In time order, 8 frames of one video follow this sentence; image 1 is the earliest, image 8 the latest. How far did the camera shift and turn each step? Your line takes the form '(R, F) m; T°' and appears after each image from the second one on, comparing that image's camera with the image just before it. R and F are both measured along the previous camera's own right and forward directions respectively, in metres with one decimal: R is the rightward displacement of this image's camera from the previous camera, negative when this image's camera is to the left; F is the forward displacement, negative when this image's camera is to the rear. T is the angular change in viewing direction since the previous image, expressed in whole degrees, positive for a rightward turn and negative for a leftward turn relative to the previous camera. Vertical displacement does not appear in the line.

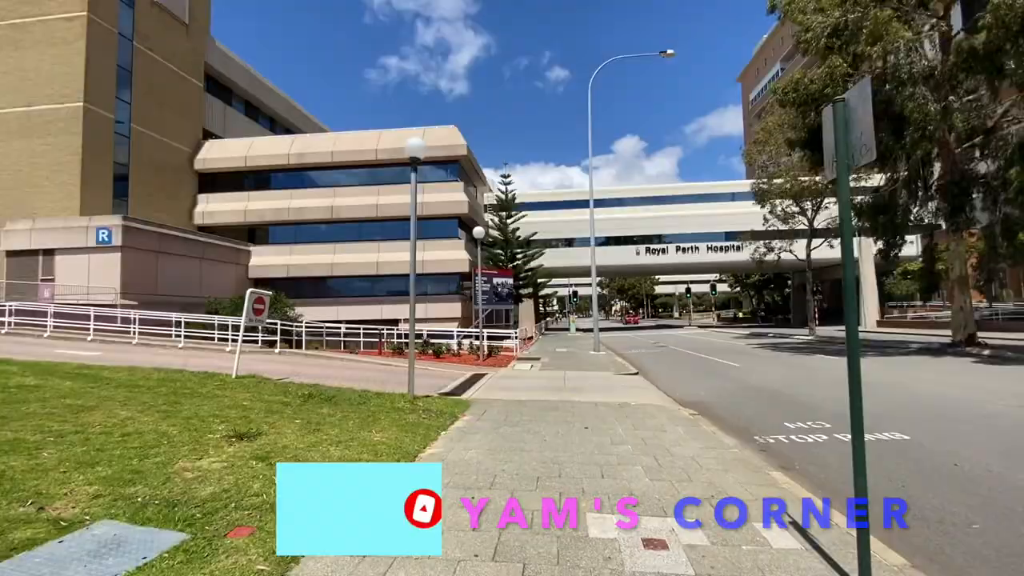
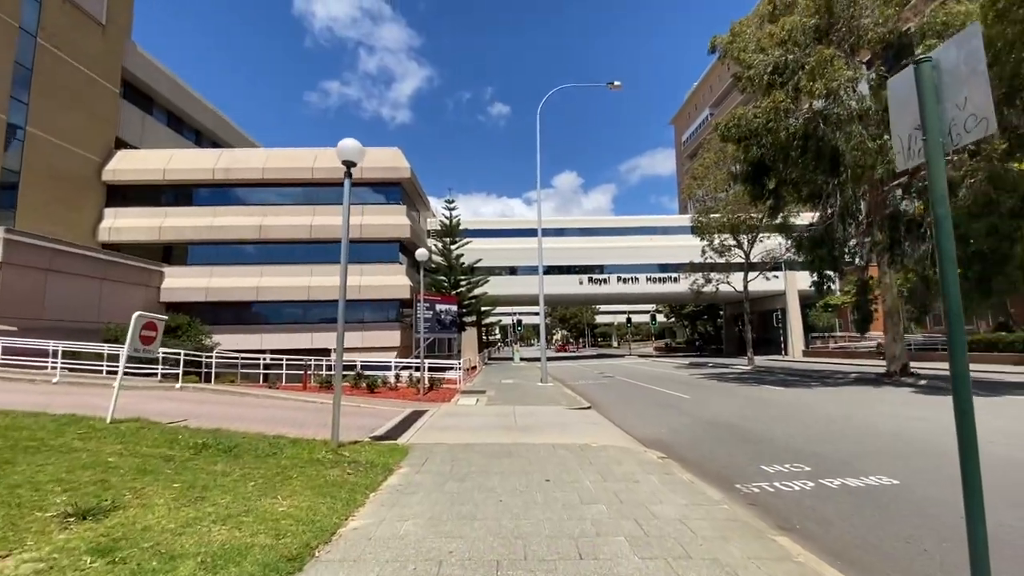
(-0.1, +1.2) m; +7°
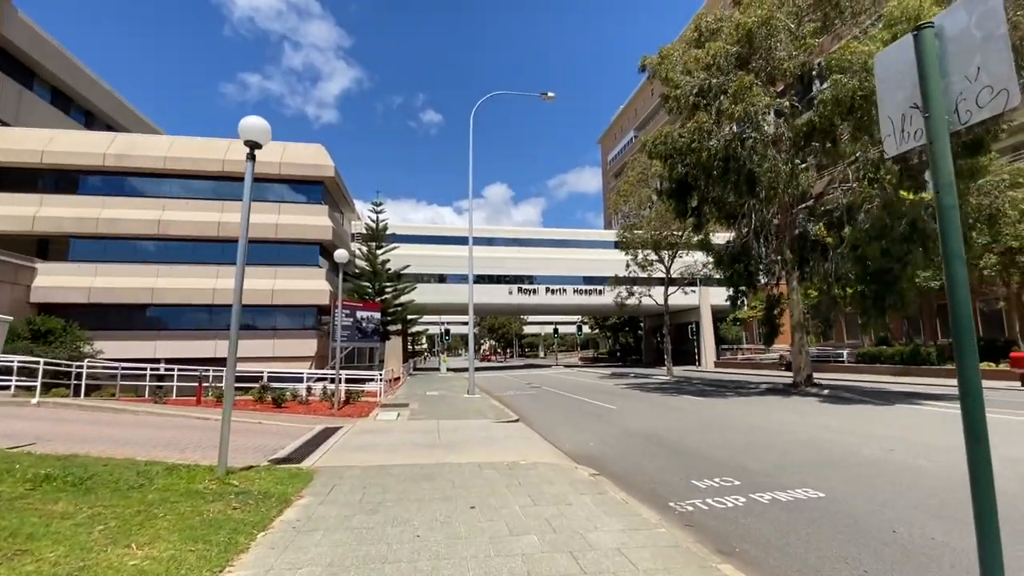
(0.0, +0.7) m; +8°
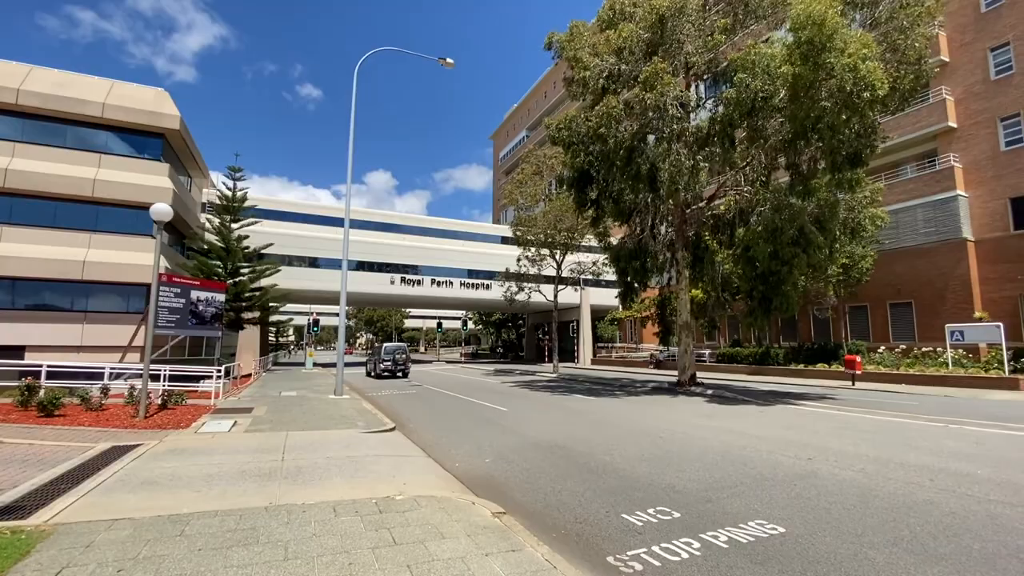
(0.0, +2.3) m; +14°
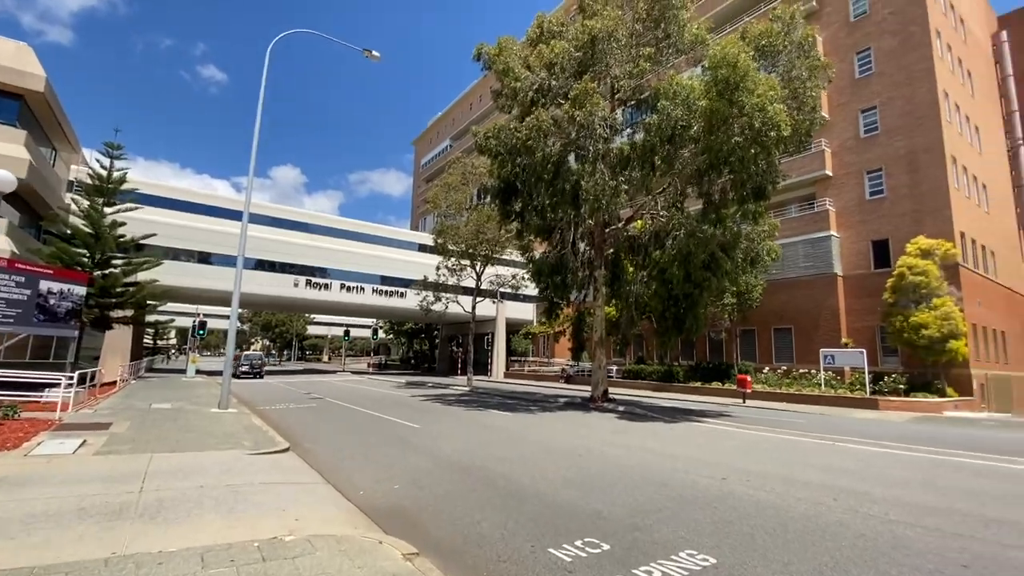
(-0.2, +0.7) m; +10°
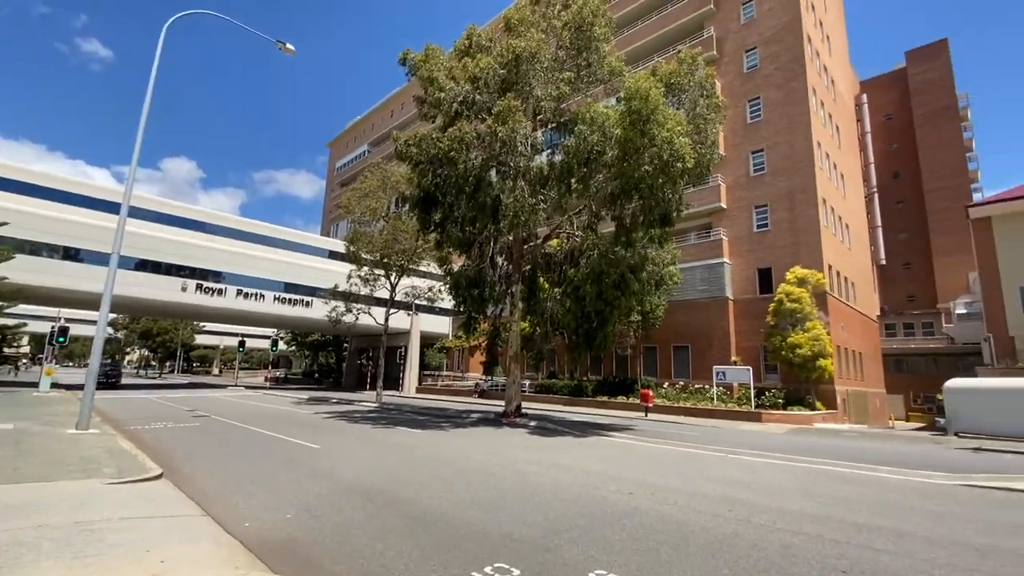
(0.0, +0.2) m; +10°
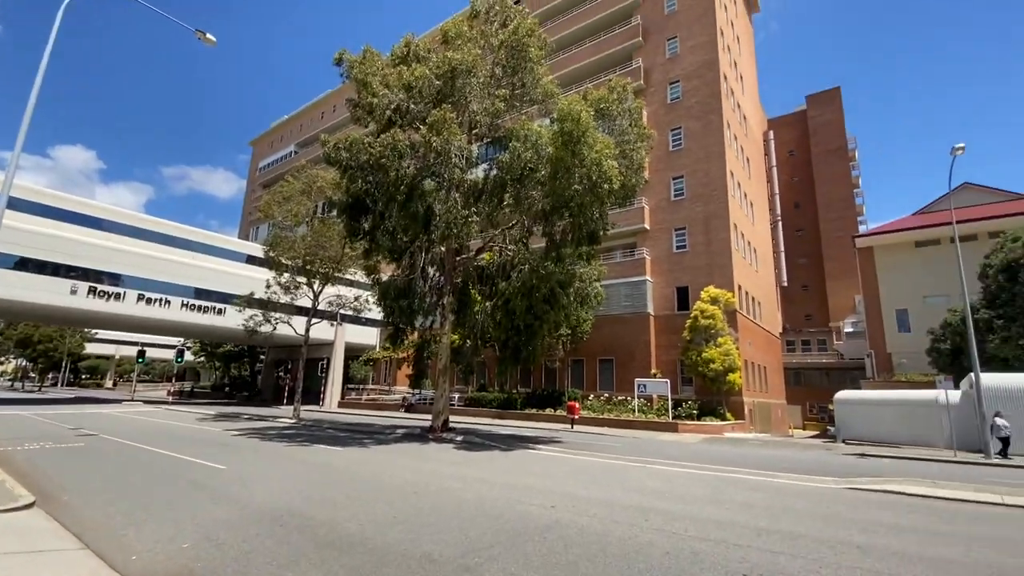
(+0.1, 0.0) m; +8°
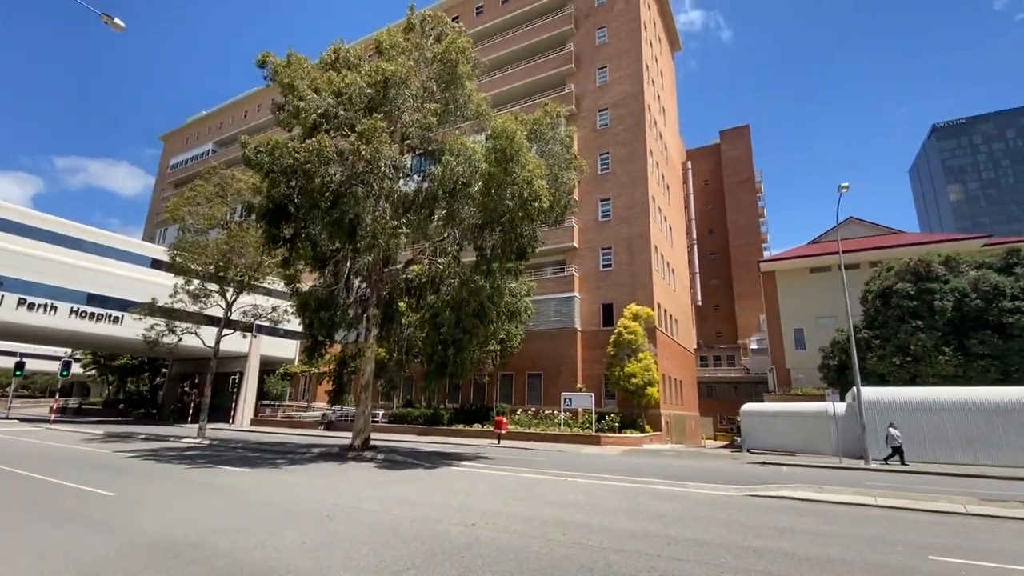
(+0.1, -0.1) m; +8°
